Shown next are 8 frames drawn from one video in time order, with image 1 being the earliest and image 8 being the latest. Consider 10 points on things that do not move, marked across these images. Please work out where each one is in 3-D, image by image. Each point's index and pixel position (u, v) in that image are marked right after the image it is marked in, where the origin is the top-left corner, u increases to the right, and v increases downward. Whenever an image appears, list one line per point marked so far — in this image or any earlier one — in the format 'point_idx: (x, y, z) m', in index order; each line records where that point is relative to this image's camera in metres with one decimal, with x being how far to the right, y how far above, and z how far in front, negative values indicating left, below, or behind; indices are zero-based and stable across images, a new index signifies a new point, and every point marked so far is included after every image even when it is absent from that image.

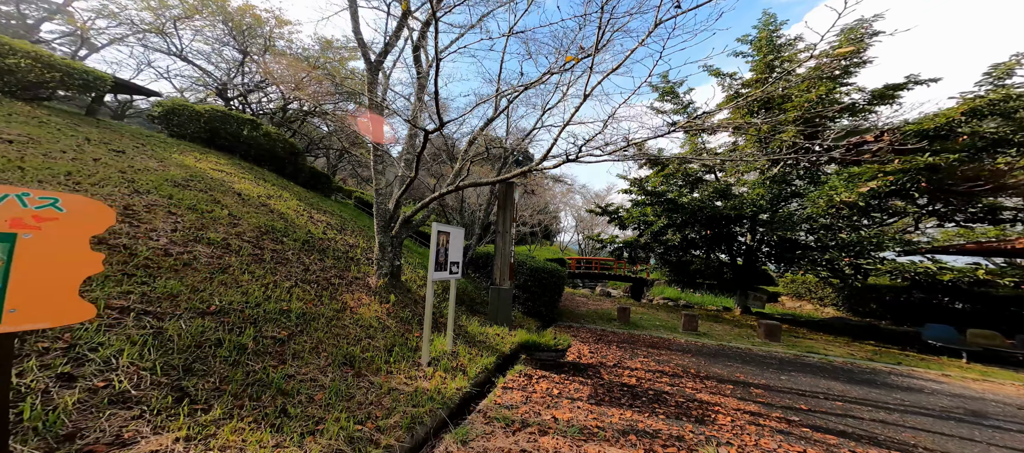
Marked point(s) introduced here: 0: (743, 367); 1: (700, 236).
0: (+3.3, -2.0, +5.4) m
1: (+5.0, -0.2, +10.2) m
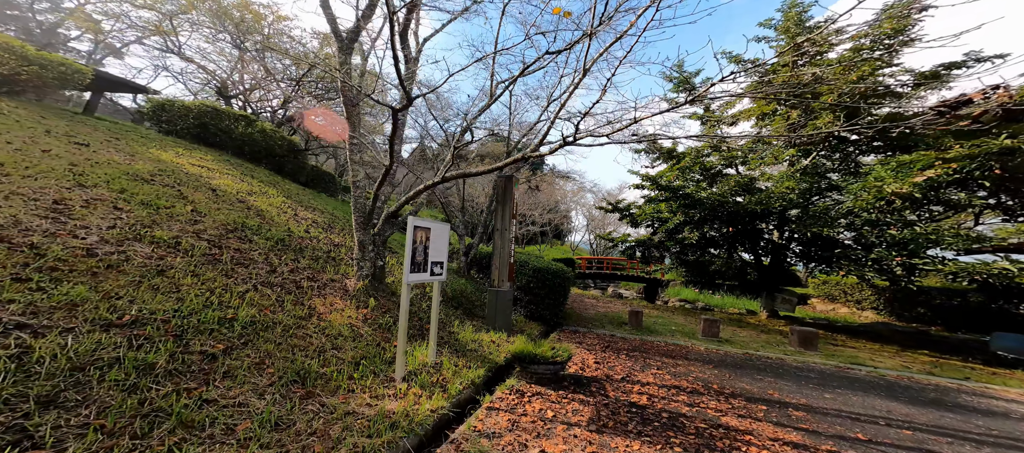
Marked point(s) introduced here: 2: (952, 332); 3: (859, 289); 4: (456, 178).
0: (+3.3, -1.9, +4.8) m
1: (+5.1, -0.2, +9.5) m
2: (+9.1, -2.2, +8.2) m
3: (+9.3, -1.7, +10.6) m
4: (-0.8, +0.6, +5.1) m
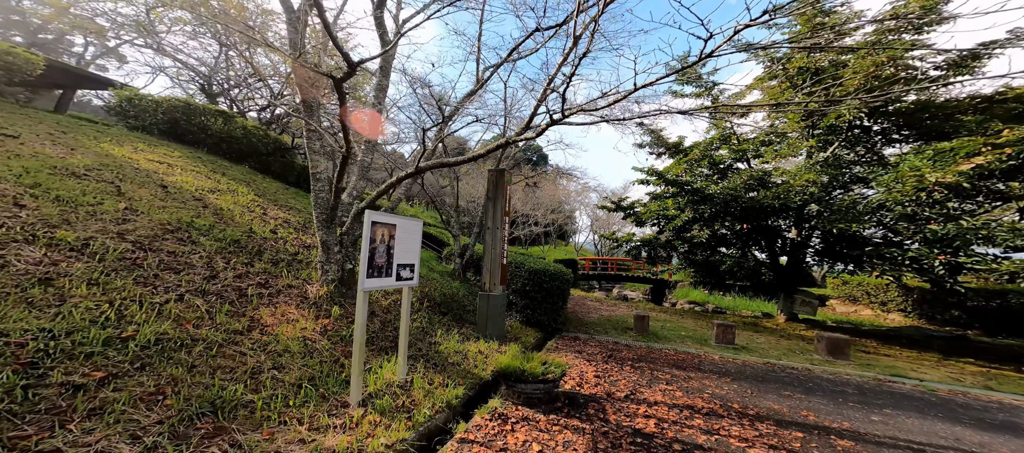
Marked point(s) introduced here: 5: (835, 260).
0: (+3.1, -1.8, +4.1) m
1: (+5.0, -0.1, +8.9) m
2: (+9.0, -2.1, +7.4) m
3: (+9.3, -1.6, +9.9) m
4: (-0.9, +0.7, +4.5) m
5: (+6.7, -0.7, +8.0) m
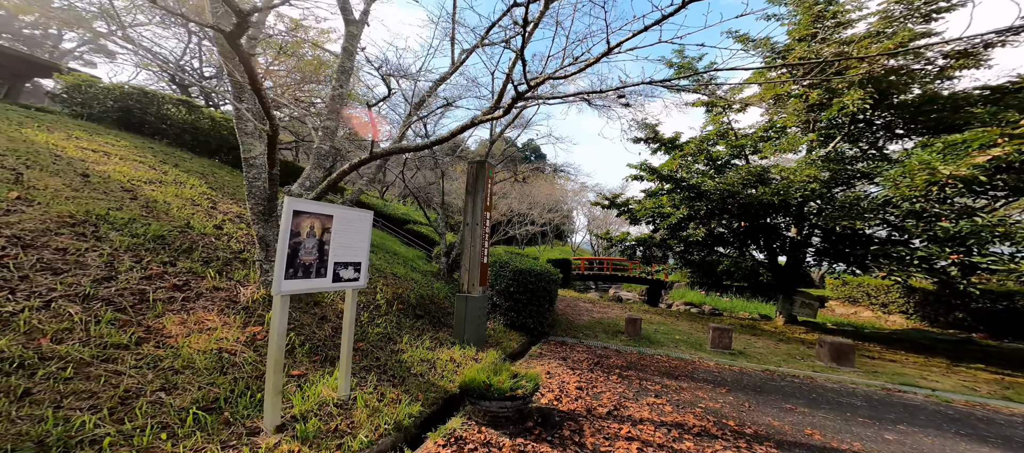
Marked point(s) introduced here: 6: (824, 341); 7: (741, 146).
0: (+2.8, -1.8, +3.7) m
1: (+4.7, 0.0, +8.4) m
2: (+8.7, -2.0, +7.0) m
3: (+9.0, -1.6, +9.4) m
4: (-1.2, +0.7, +4.0) m
5: (+6.4, -0.7, +7.5) m
6: (+4.3, -1.6, +5.4) m
7: (+5.2, +1.7, +9.0) m
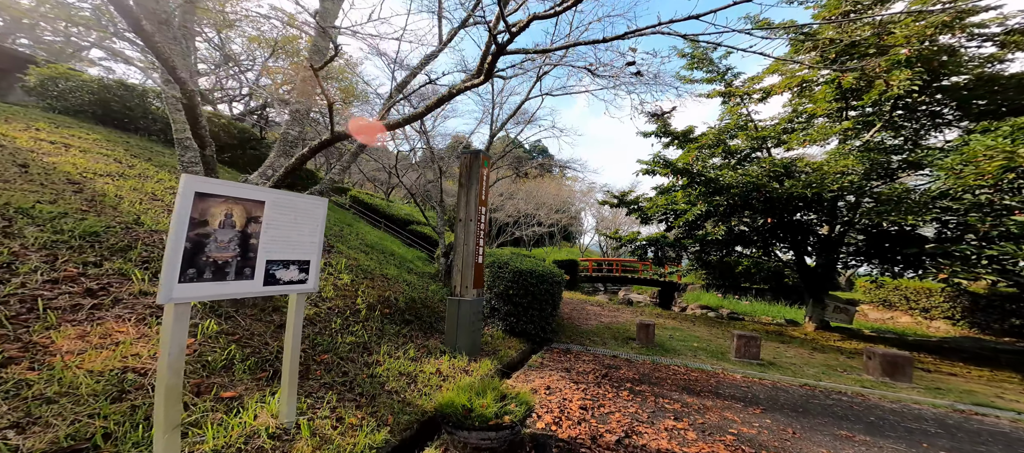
0: (+2.7, -1.7, +3.0) m
1: (+4.7, 0.0, +7.7) m
2: (+8.7, -1.9, +6.1) m
3: (+9.0, -1.5, +8.6) m
4: (-1.3, +0.8, +3.5) m
5: (+6.4, -0.6, +6.8) m
6: (+4.3, -1.5, +4.7) m
7: (+5.2, +1.8, +8.3) m
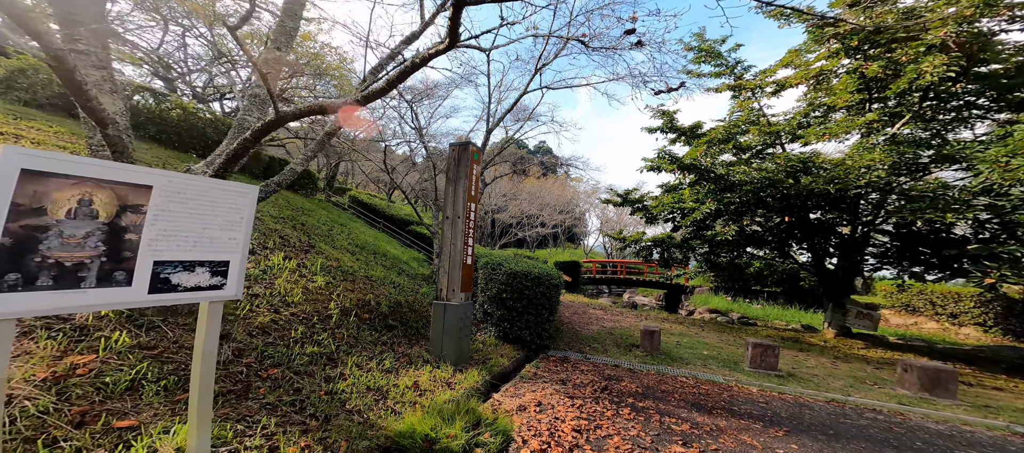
0: (+2.6, -1.6, +2.4) m
1: (+4.6, +0.1, +7.1) m
2: (+8.6, -1.9, +5.5) m
3: (+8.9, -1.4, +8.0) m
4: (-1.5, +0.8, +3.0) m
5: (+6.3, -0.5, +6.2) m
6: (+4.1, -1.4, +4.2) m
7: (+5.2, +1.8, +7.8) m
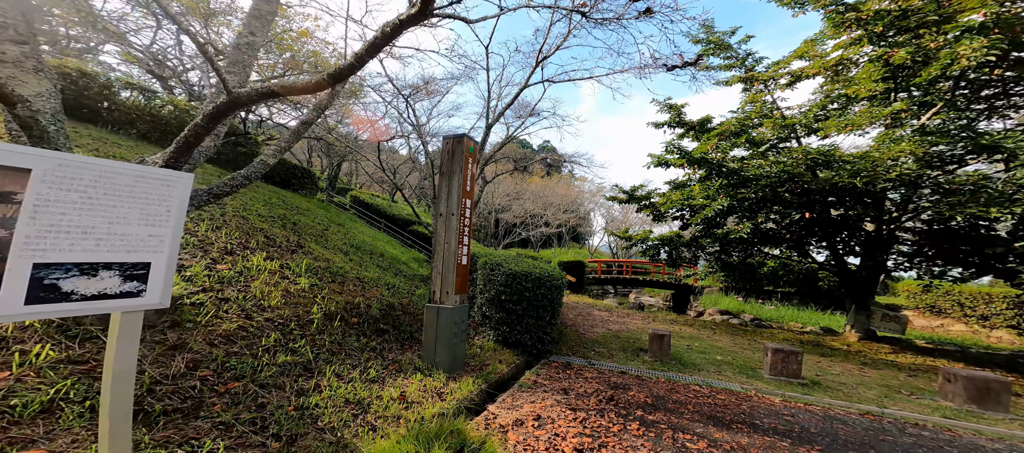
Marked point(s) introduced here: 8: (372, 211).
0: (+2.5, -1.6, +2.1) m
1: (+4.6, +0.1, +6.7) m
2: (+8.6, -1.8, +5.1) m
3: (+9.0, -1.4, +7.5) m
4: (-1.5, +0.9, +2.7) m
5: (+6.3, -0.5, +5.8) m
6: (+4.1, -1.4, +3.7) m
7: (+5.2, +1.9, +7.3) m
8: (-5.3, +0.6, +14.9) m
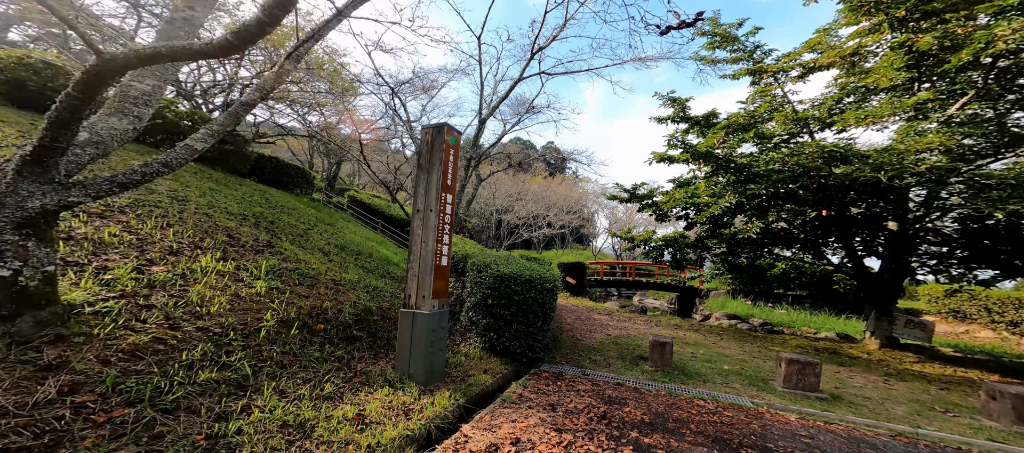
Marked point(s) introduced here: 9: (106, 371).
0: (+2.3, -1.5, +1.6) m
1: (+4.5, +0.1, +6.2) m
2: (+8.4, -1.7, +4.5) m
3: (+8.8, -1.3, +6.9) m
4: (-1.8, +0.9, +2.2) m
5: (+6.1, -0.4, +5.2) m
6: (+3.9, -1.3, +3.2) m
7: (+5.0, +1.9, +6.8) m
8: (-5.3, +0.5, +14.5) m
9: (-2.2, -0.8, +2.2) m
